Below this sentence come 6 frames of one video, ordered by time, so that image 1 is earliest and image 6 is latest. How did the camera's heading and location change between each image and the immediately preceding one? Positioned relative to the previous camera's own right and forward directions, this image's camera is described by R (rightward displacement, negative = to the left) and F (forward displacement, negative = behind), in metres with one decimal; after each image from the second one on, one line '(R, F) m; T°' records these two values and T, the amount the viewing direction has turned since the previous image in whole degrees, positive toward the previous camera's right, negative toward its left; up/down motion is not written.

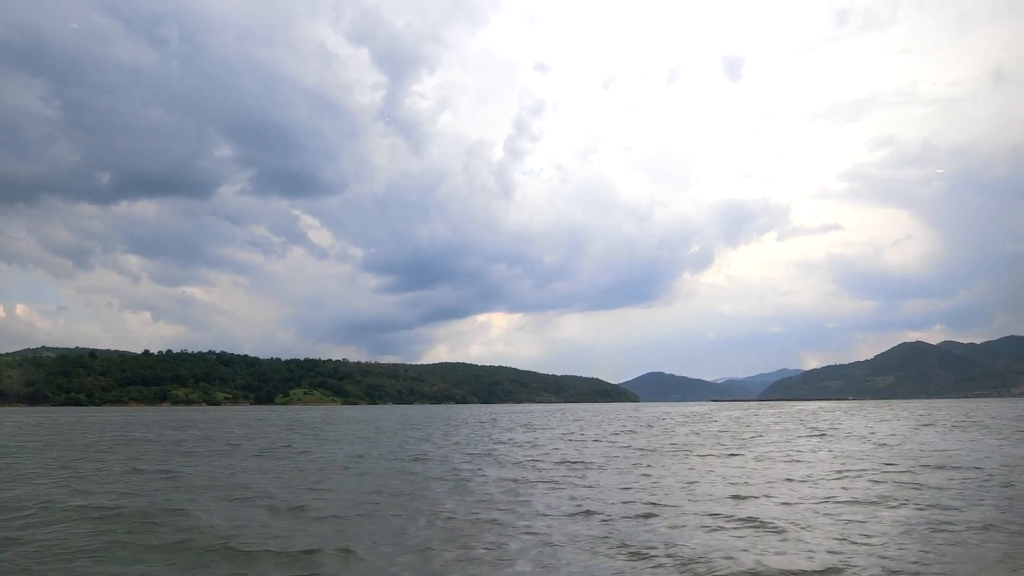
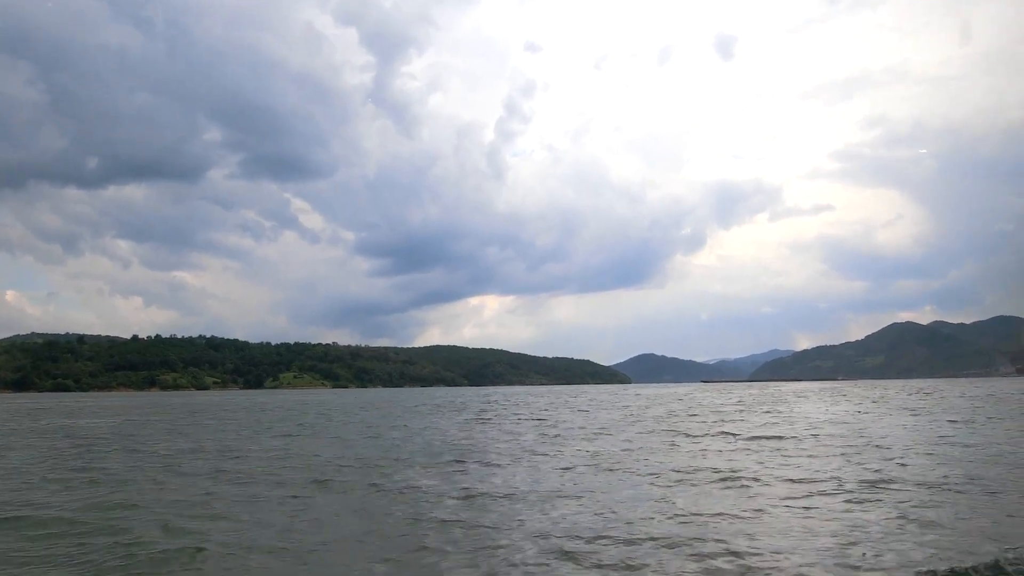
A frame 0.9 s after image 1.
(+0.9, +1.1) m; +1°
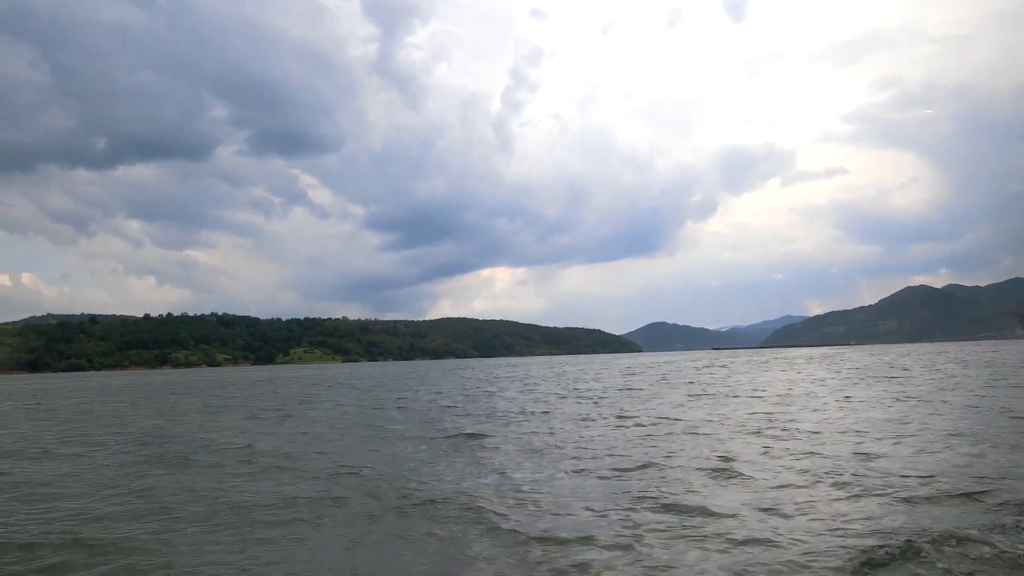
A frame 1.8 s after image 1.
(+0.7, +0.4) m; -1°
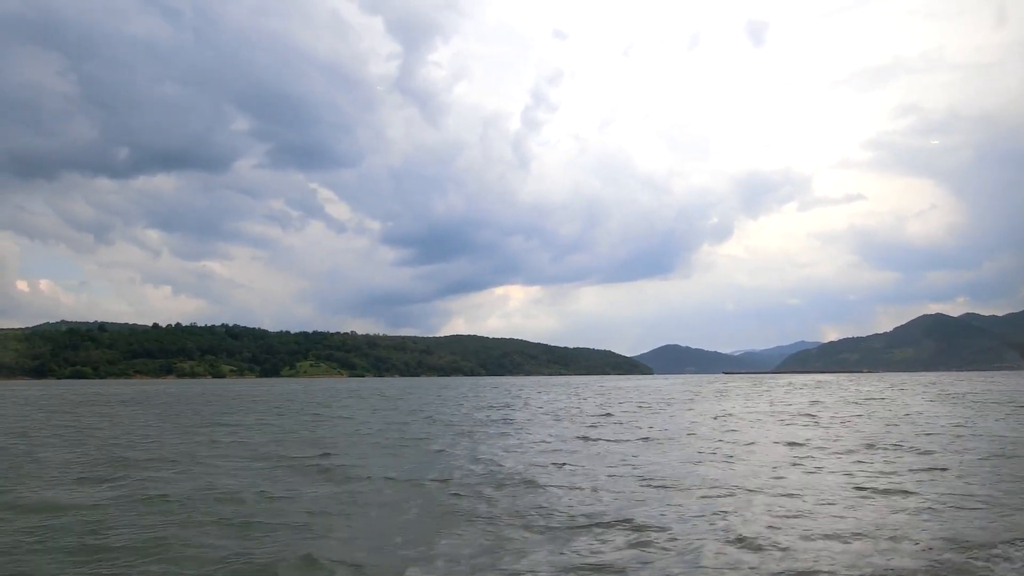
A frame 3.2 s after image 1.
(+1.0, +1.6) m; -1°
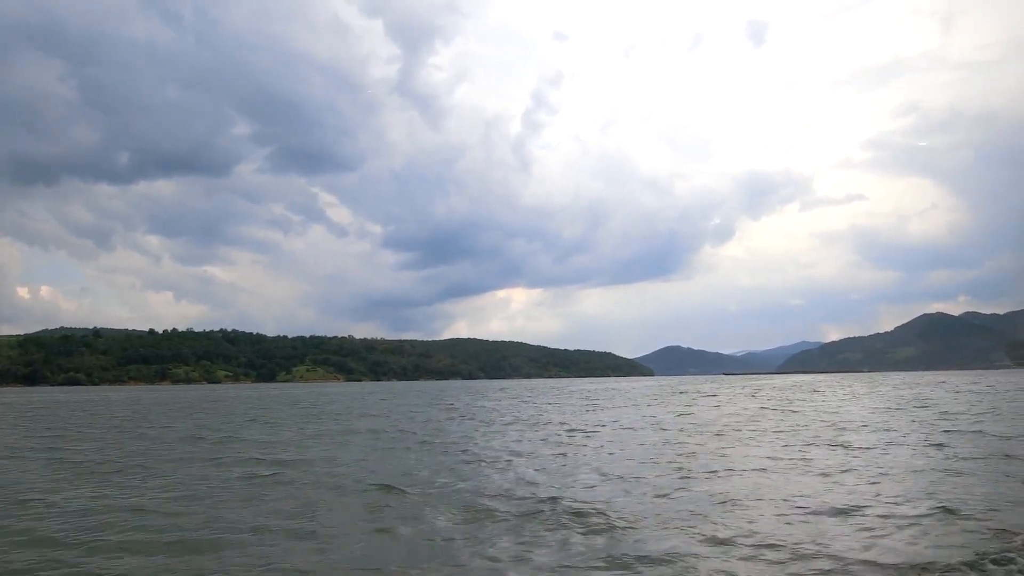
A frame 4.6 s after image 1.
(+1.0, +1.4) m; 0°
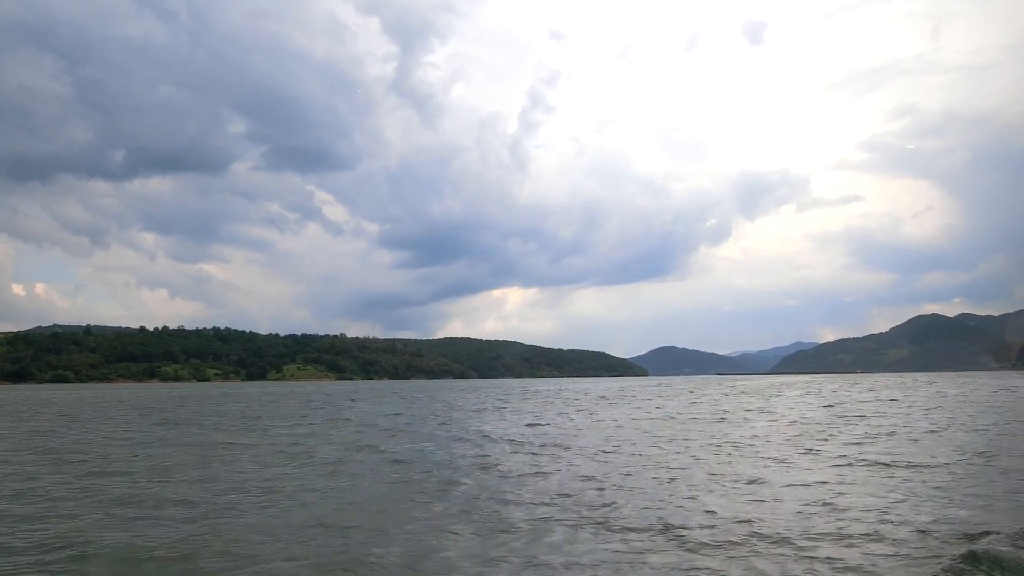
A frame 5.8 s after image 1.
(+1.0, 0.0) m; 0°
